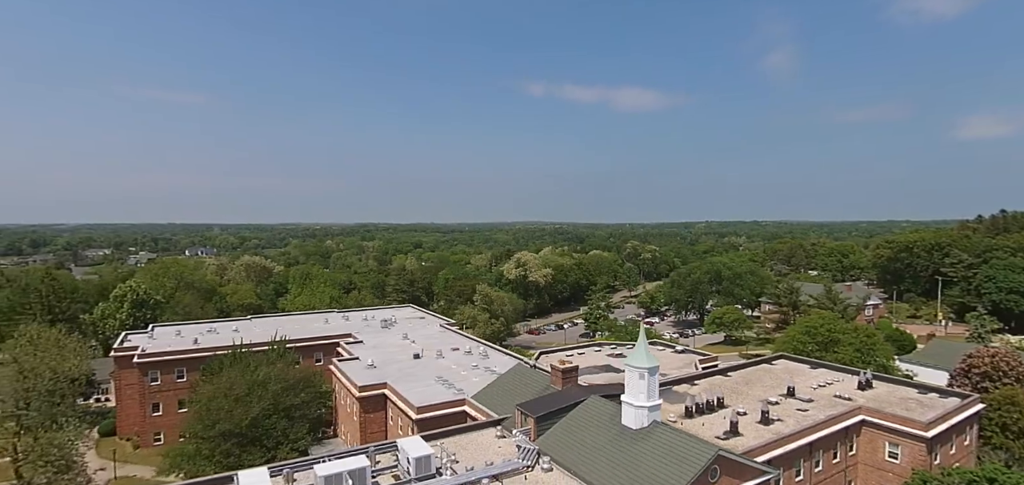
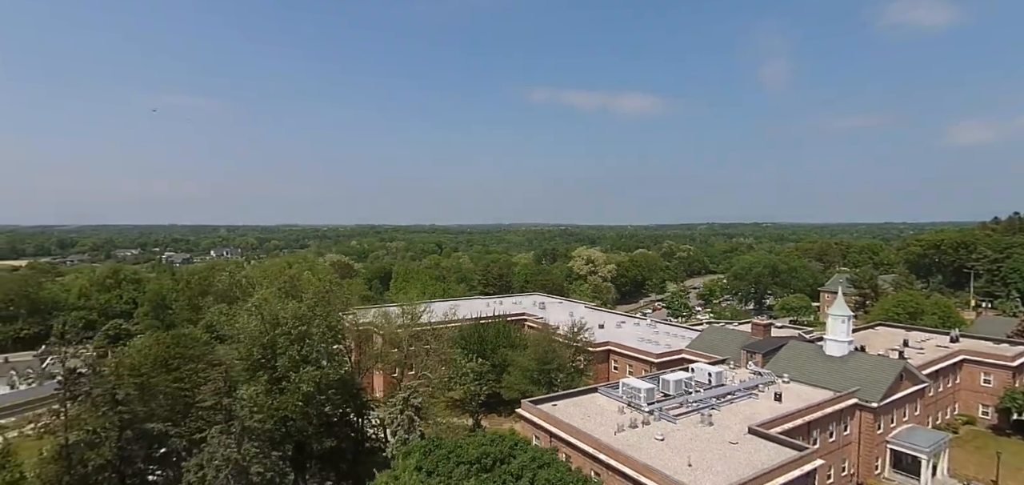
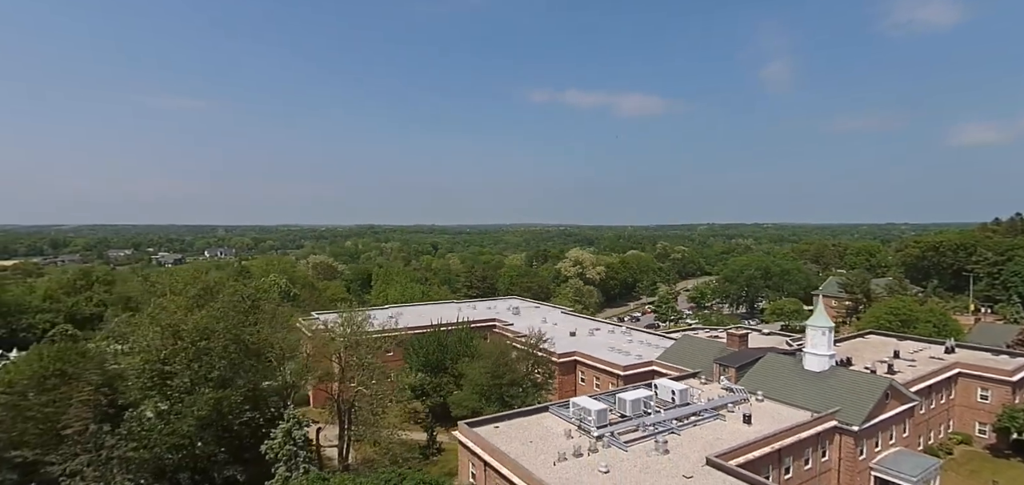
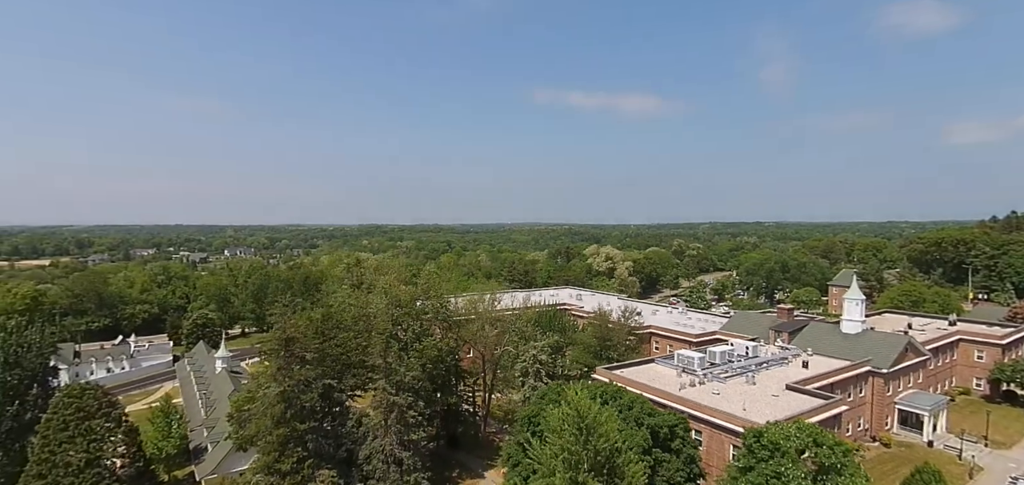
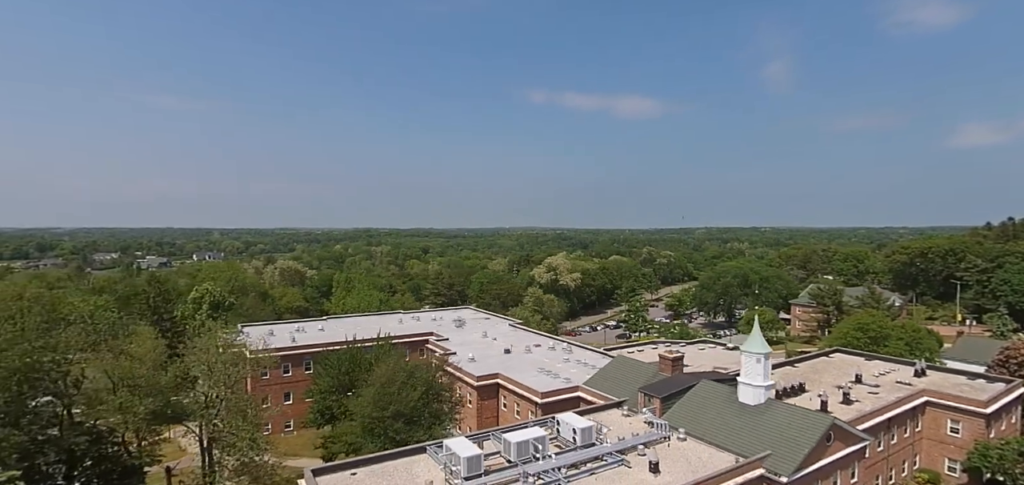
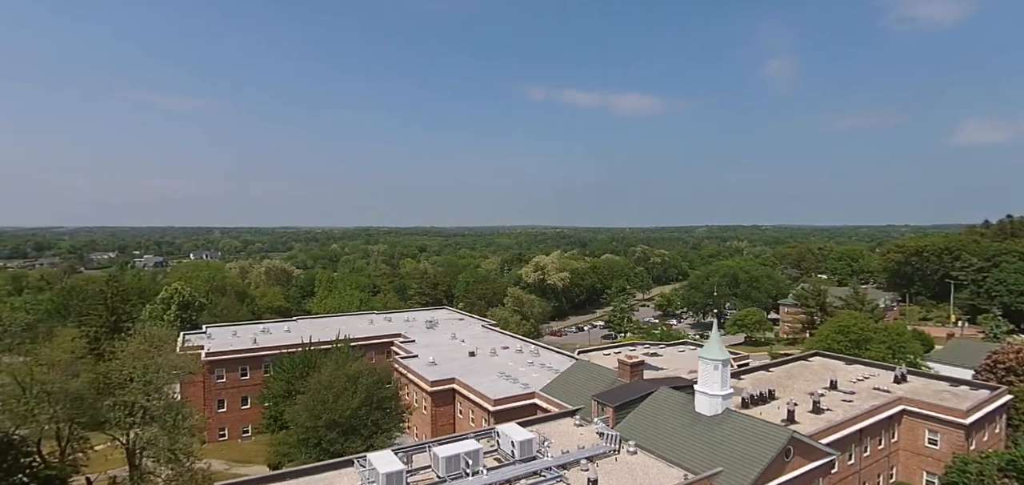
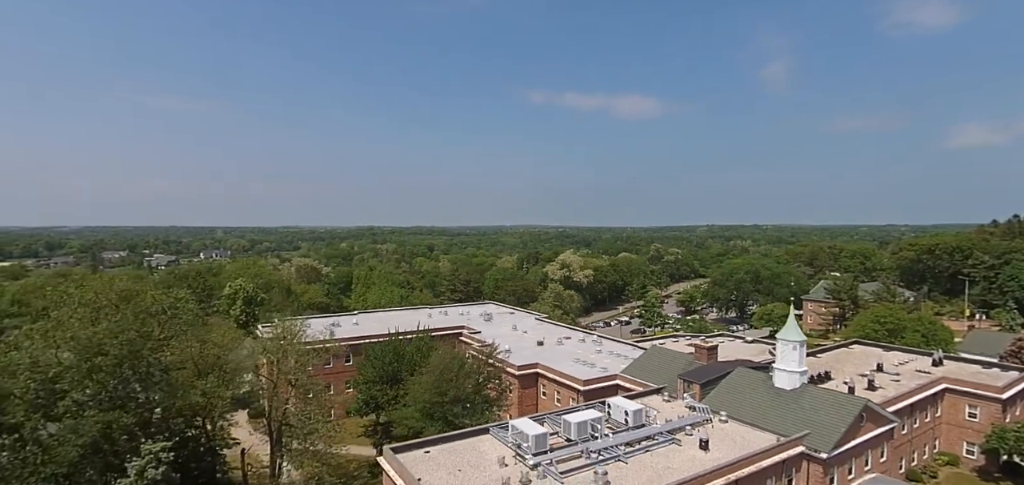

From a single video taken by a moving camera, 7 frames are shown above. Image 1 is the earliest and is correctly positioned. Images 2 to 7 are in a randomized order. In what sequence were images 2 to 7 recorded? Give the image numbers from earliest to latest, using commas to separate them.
6, 5, 7, 3, 2, 4
